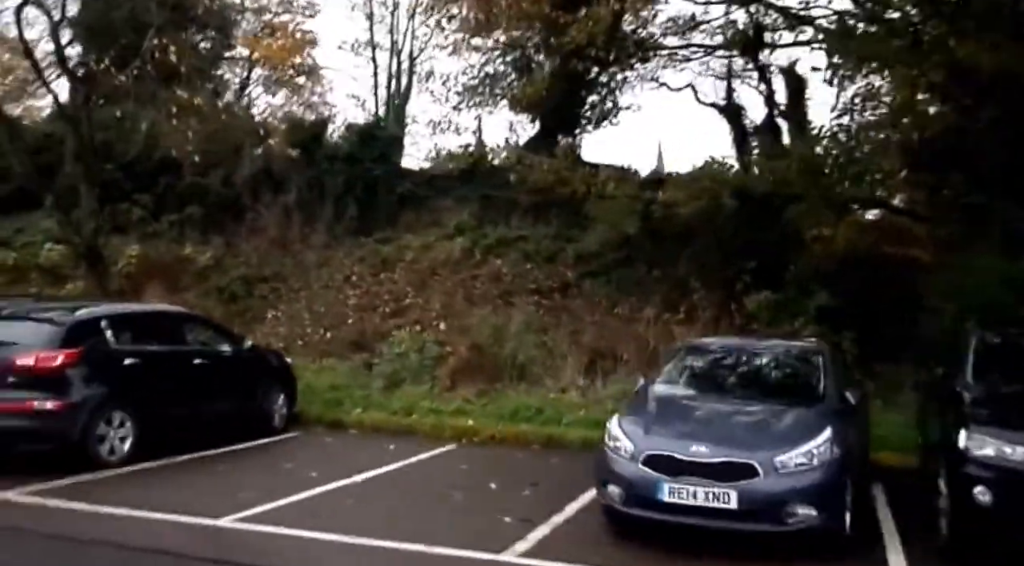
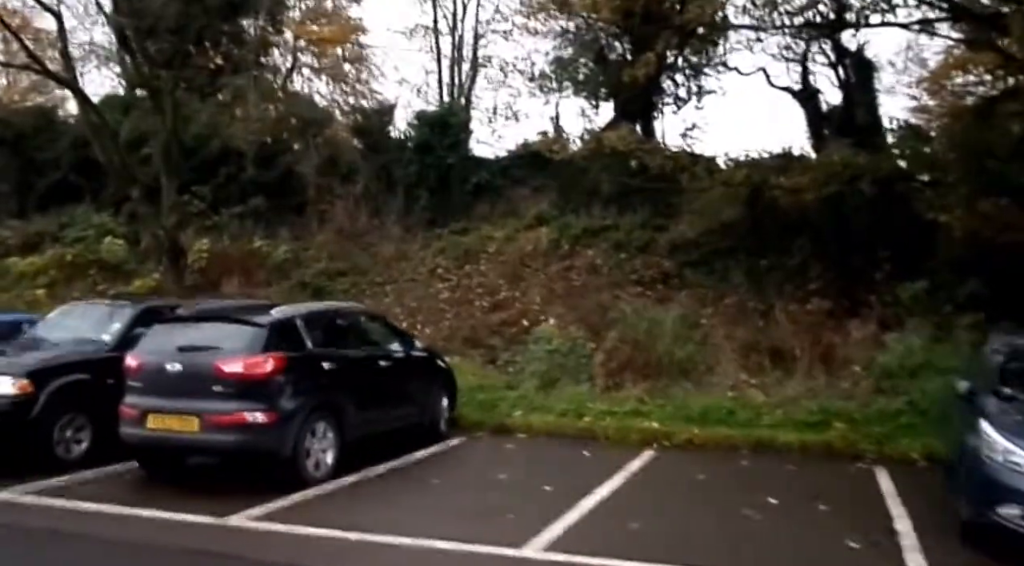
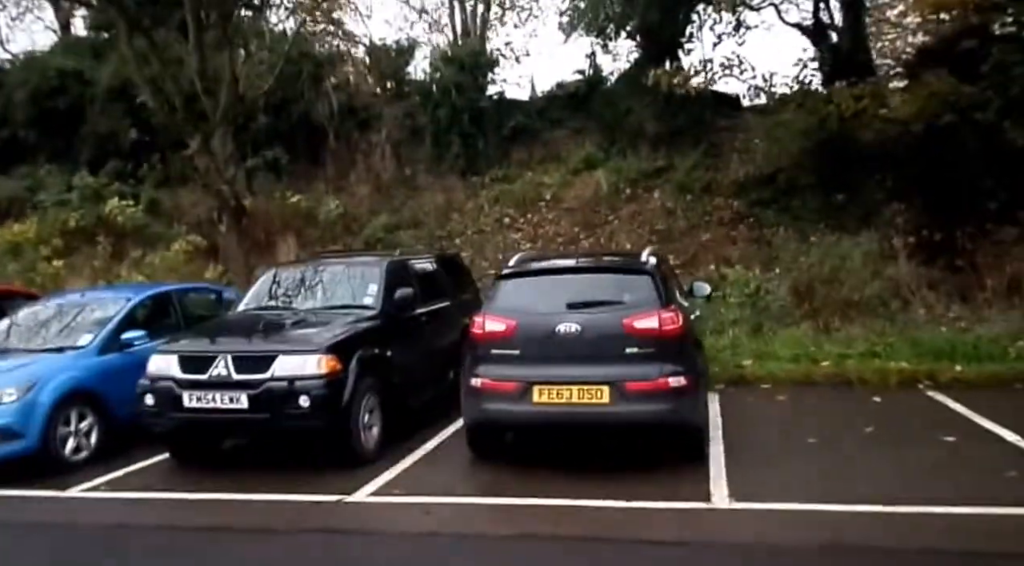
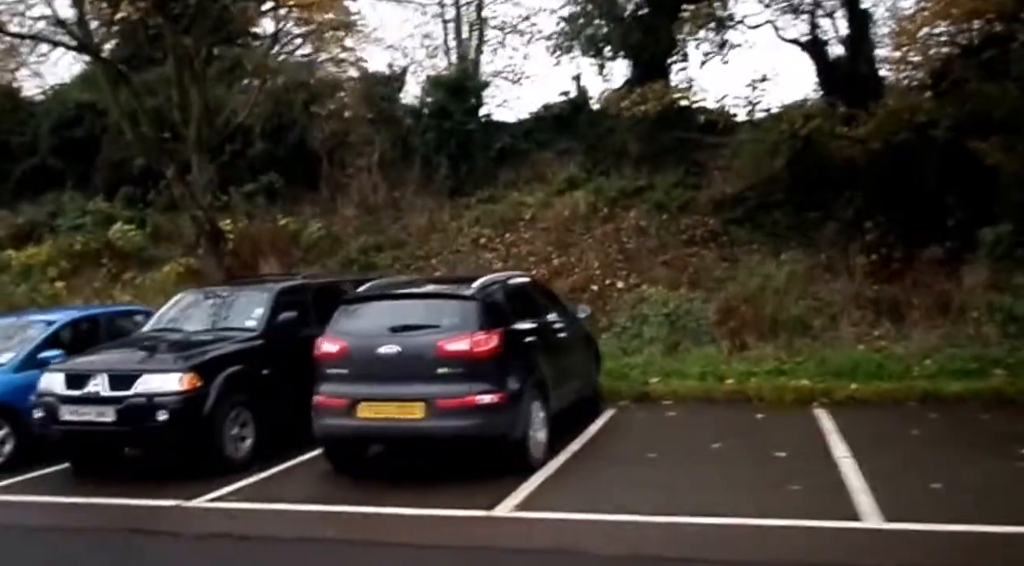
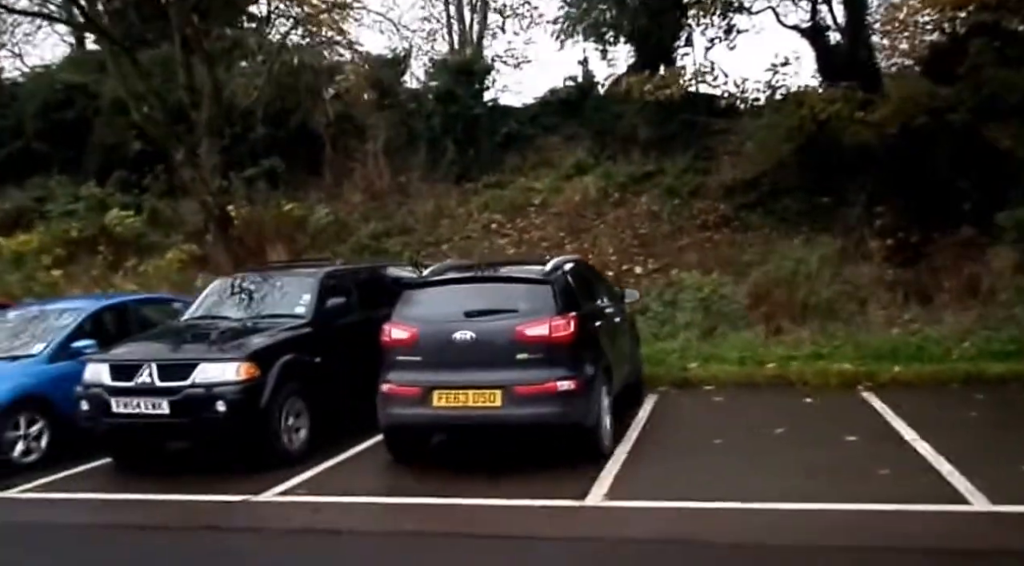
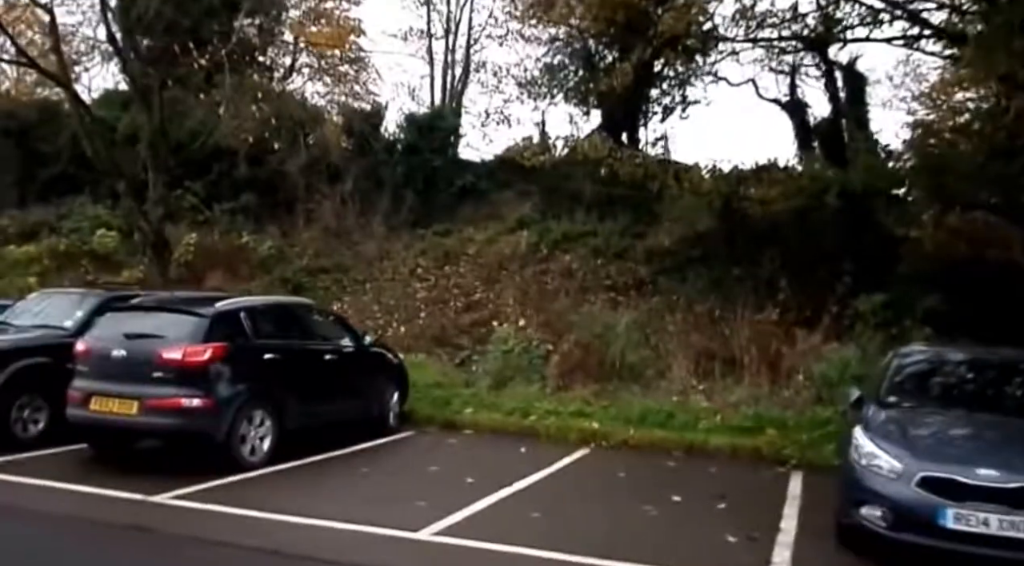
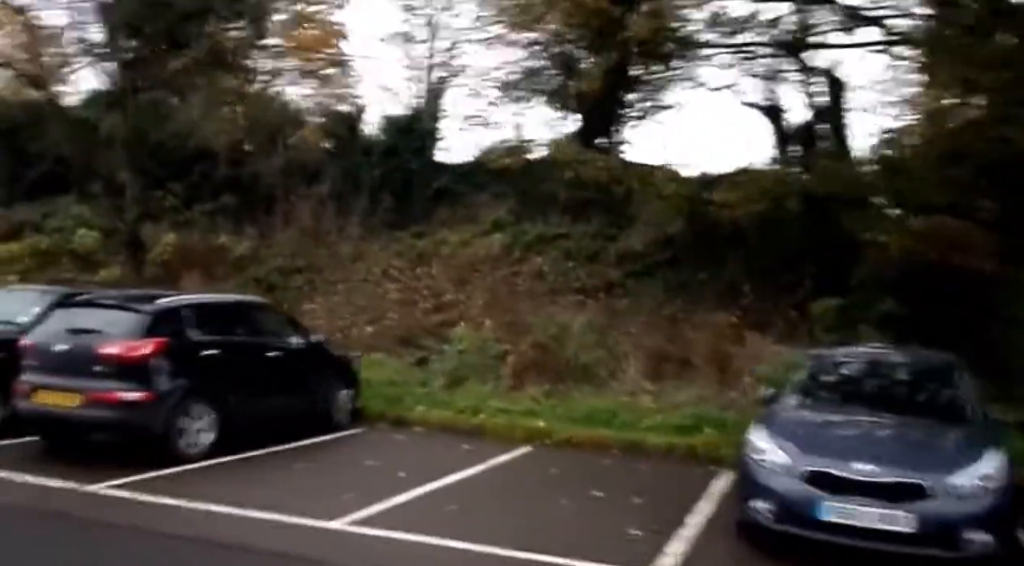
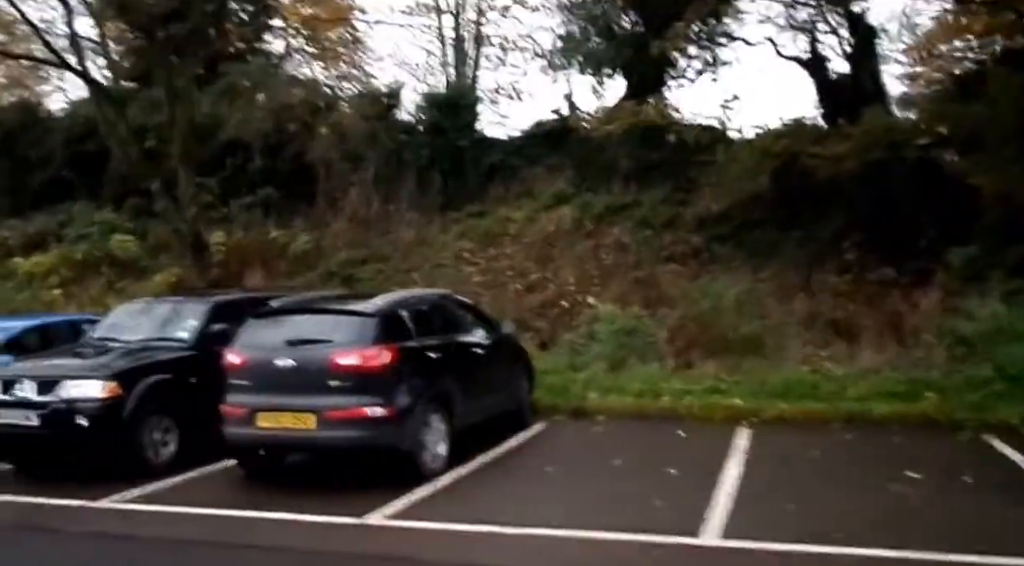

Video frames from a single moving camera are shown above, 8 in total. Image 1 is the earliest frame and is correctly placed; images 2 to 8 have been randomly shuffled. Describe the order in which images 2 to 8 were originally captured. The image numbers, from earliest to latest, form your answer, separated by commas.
7, 6, 2, 8, 4, 5, 3
